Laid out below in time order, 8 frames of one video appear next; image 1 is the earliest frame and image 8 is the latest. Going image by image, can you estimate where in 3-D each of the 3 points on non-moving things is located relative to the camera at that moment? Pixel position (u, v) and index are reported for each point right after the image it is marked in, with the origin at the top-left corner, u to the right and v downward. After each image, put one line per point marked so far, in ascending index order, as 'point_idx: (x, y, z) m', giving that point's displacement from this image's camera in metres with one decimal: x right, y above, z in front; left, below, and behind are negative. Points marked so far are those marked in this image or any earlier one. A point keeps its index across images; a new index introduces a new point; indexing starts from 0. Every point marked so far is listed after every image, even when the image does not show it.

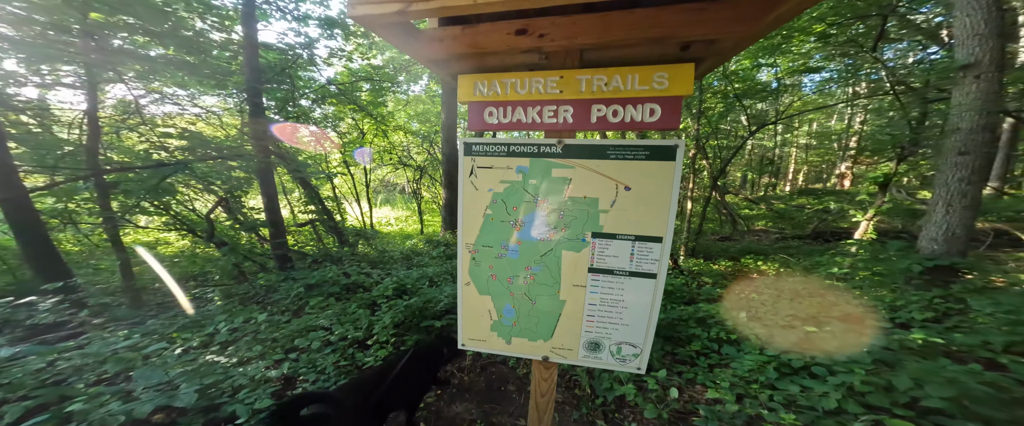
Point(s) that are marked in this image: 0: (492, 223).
0: (-0.1, 0.0, +1.3) m
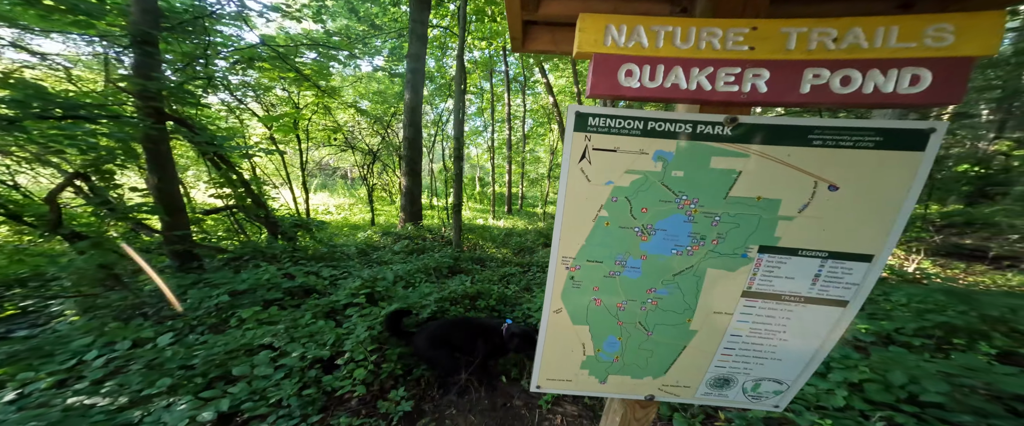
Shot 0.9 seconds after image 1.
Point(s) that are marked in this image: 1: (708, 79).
0: (+0.3, 0.0, +1.0) m
1: (+0.5, +0.4, +0.9) m
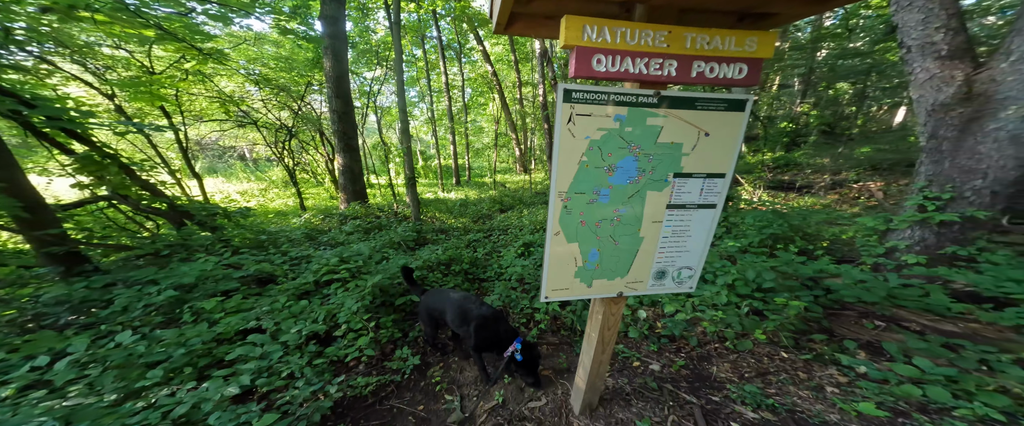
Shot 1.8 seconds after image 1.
0: (+0.3, +0.2, +1.4) m
1: (+0.6, +0.6, +1.3) m
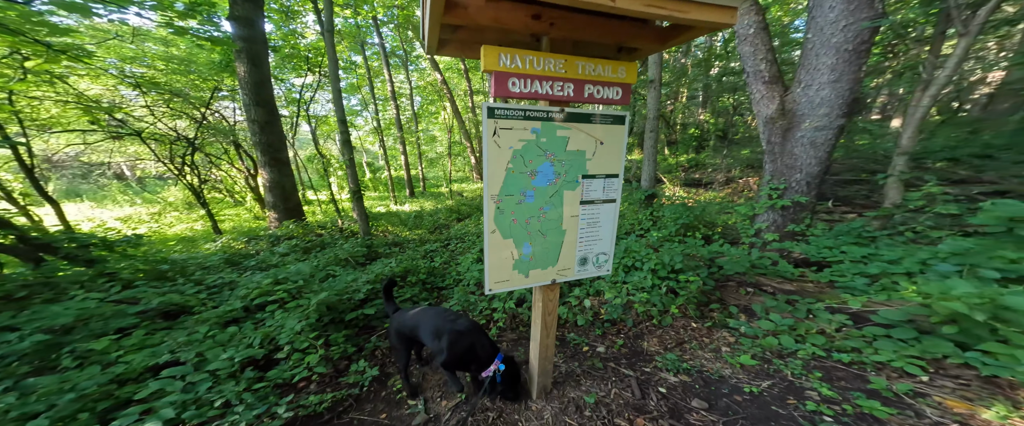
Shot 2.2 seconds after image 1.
0: (0.0, +0.2, +1.6) m
1: (+0.2, +0.7, +1.6) m
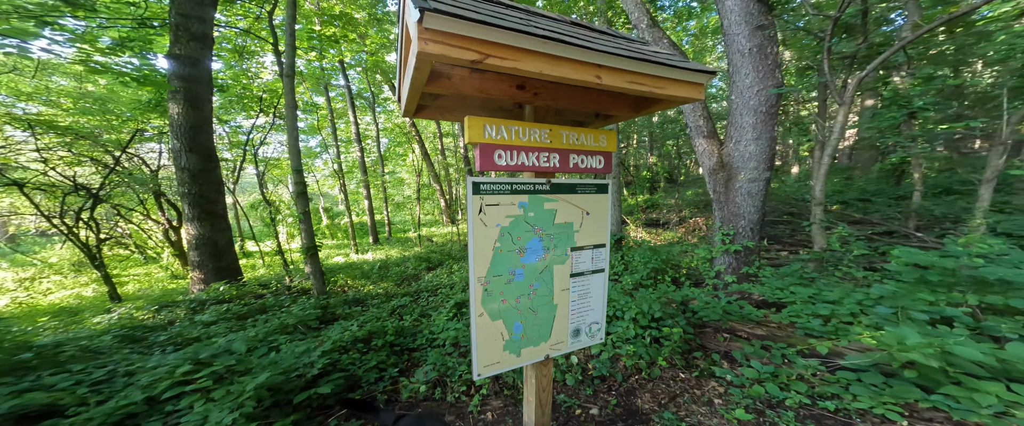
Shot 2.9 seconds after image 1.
0: (-0.1, -0.2, +1.5) m
1: (+0.1, +0.3, +1.5) m
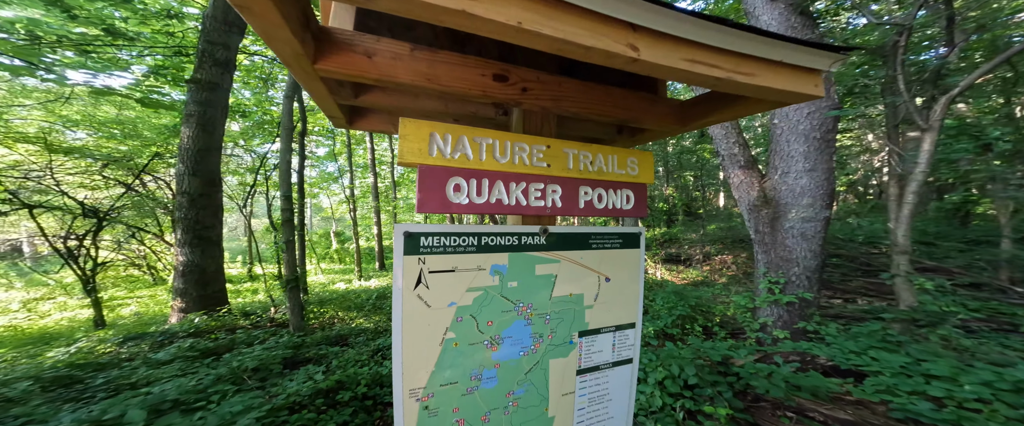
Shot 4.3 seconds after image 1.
0: (-0.2, -0.4, +0.9) m
1: (0.0, +0.1, +0.9) m
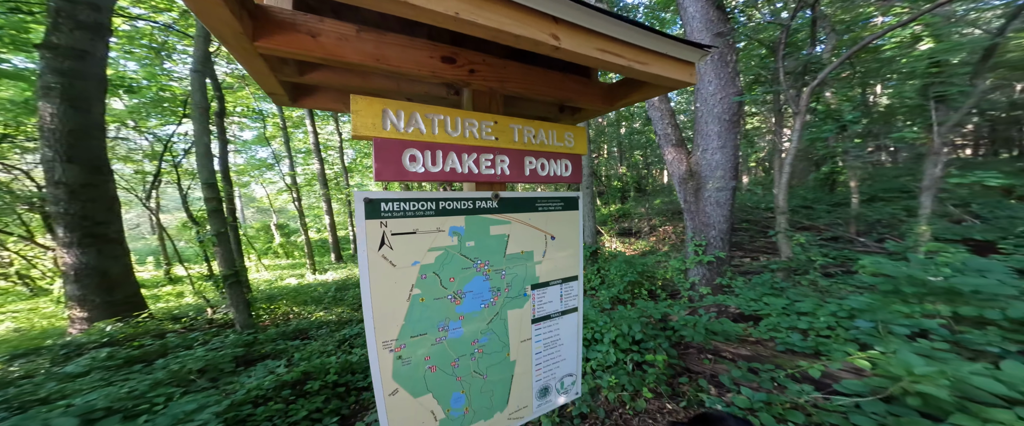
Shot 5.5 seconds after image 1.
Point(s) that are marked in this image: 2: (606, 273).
0: (-0.3, -0.3, +1.0) m
1: (-0.1, +0.2, +1.0) m
2: (+1.6, -1.1, +5.2) m
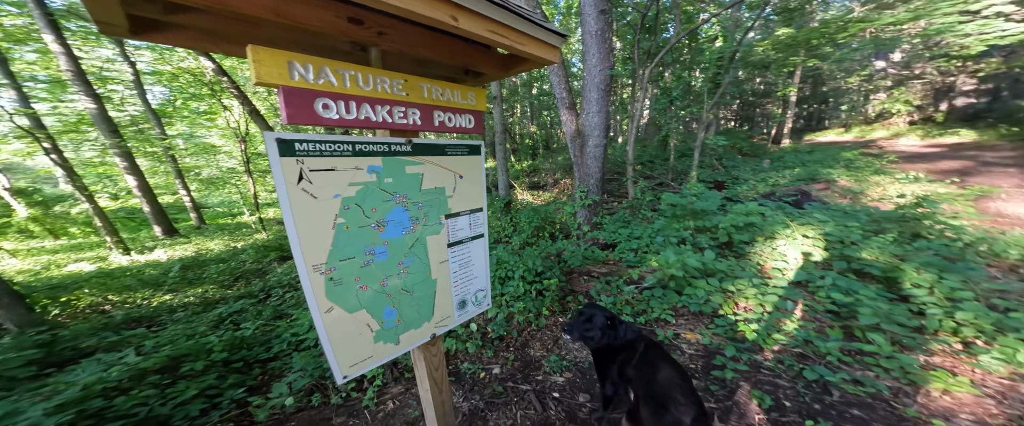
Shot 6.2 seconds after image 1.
0: (-0.5, -0.1, +1.2) m
1: (-0.3, +0.4, +1.3) m
2: (0.0, -0.2, +5.9) m
